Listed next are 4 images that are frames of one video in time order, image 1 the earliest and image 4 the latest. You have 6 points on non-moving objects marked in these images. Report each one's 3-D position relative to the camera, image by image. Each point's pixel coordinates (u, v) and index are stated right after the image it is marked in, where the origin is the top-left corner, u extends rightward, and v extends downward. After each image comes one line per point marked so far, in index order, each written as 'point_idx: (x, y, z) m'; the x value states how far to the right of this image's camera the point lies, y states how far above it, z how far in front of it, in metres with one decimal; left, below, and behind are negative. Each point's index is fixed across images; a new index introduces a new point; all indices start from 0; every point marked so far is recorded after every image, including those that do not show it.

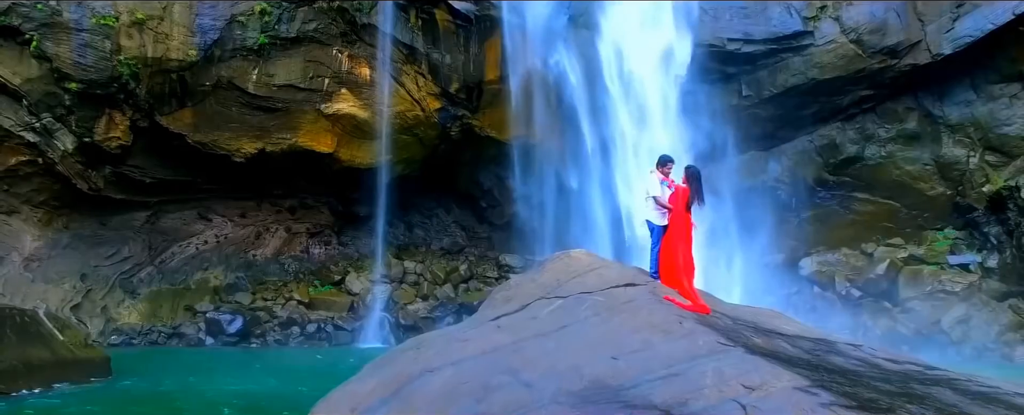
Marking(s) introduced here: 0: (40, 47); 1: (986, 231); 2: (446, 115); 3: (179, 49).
0: (-7.9, +2.7, +11.2) m
1: (+9.5, -0.5, +13.5) m
2: (-1.4, +2.0, +14.5) m
3: (-6.0, +2.9, +12.2) m
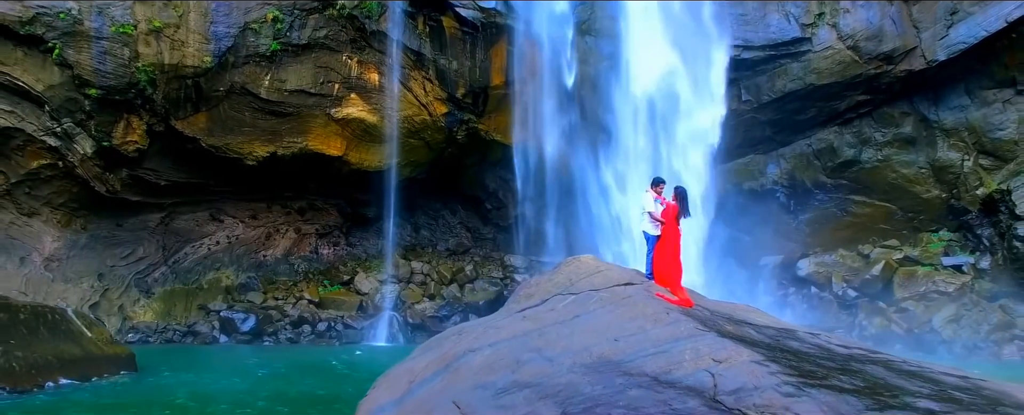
0: (-7.8, +2.7, +11.6) m
1: (+9.6, -0.5, +13.8) m
2: (-1.3, +2.0, +14.9) m
3: (-5.9, +2.8, +12.5) m
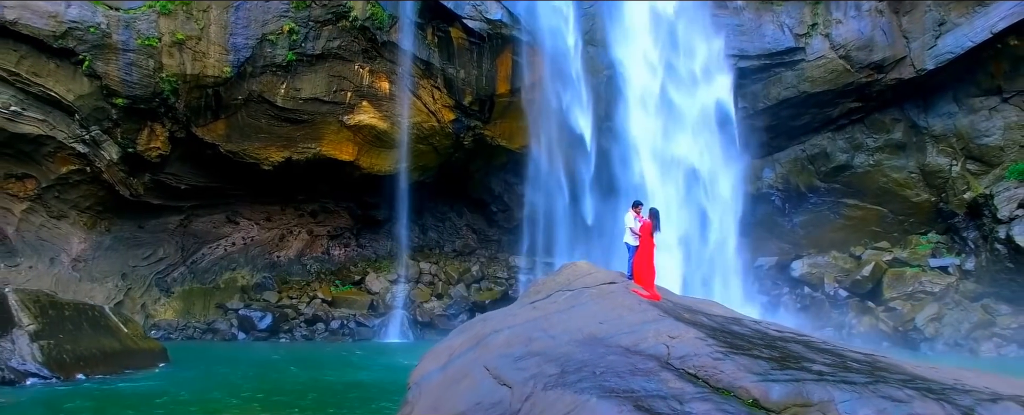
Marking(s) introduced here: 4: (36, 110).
0: (-7.7, +2.6, +12.3) m
1: (+9.7, -0.6, +14.4) m
2: (-1.2, +1.9, +15.5) m
3: (-5.8, +2.8, +13.2) m
4: (-8.6, +1.8, +12.1) m
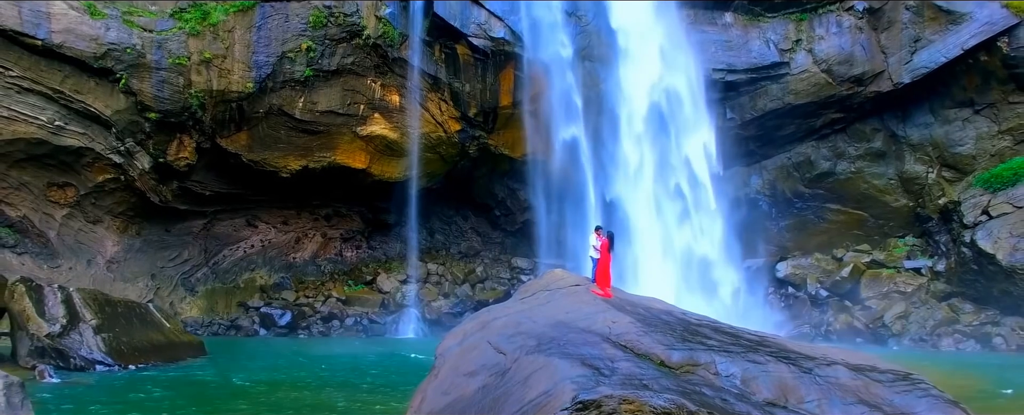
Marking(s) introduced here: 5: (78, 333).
0: (-7.7, +2.5, +13.4) m
1: (+9.7, -0.7, +15.3) m
2: (-1.1, +1.8, +16.5) m
3: (-5.8, +2.7, +14.3) m
4: (-8.6, +1.6, +13.2) m
5: (-5.5, -1.6, +8.4) m
